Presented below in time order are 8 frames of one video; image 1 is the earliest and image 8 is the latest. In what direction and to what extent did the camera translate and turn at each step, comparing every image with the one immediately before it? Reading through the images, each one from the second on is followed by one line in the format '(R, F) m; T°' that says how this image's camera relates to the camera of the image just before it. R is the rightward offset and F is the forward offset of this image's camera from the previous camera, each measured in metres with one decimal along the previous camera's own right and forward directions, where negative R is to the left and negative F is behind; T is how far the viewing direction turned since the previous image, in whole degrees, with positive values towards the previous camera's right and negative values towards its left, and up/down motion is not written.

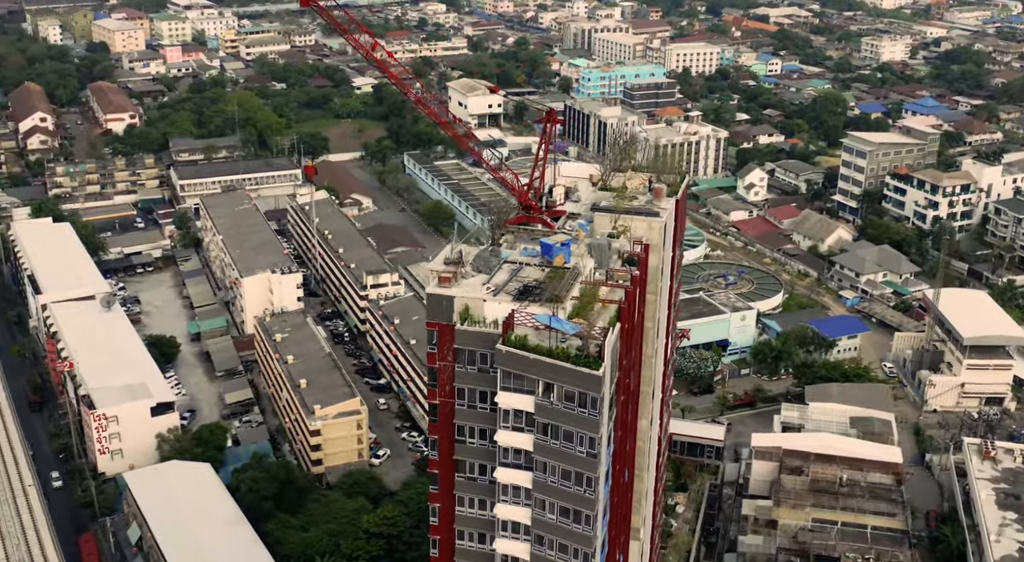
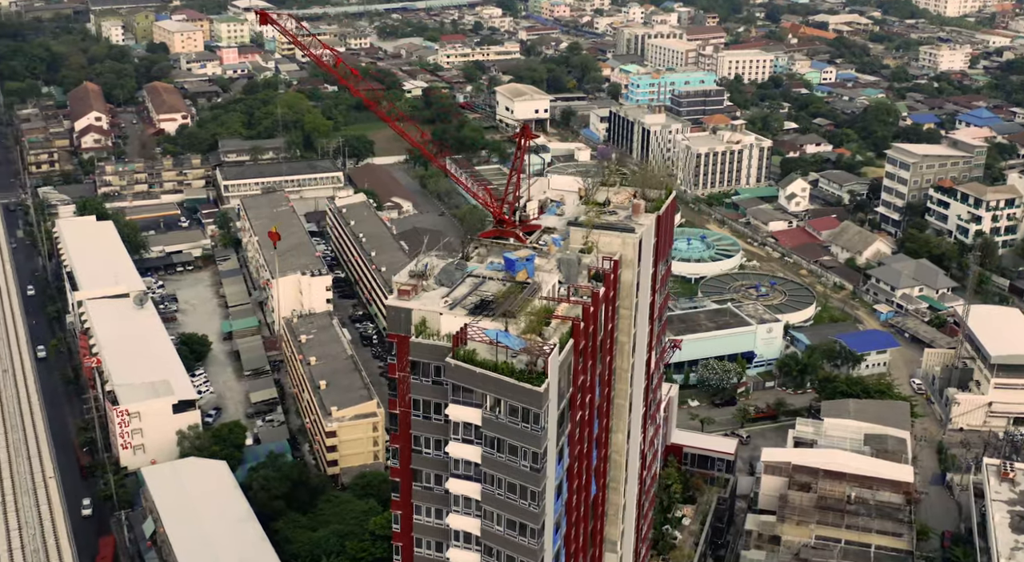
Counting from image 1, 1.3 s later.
(+0.9, -0.1) m; -3°
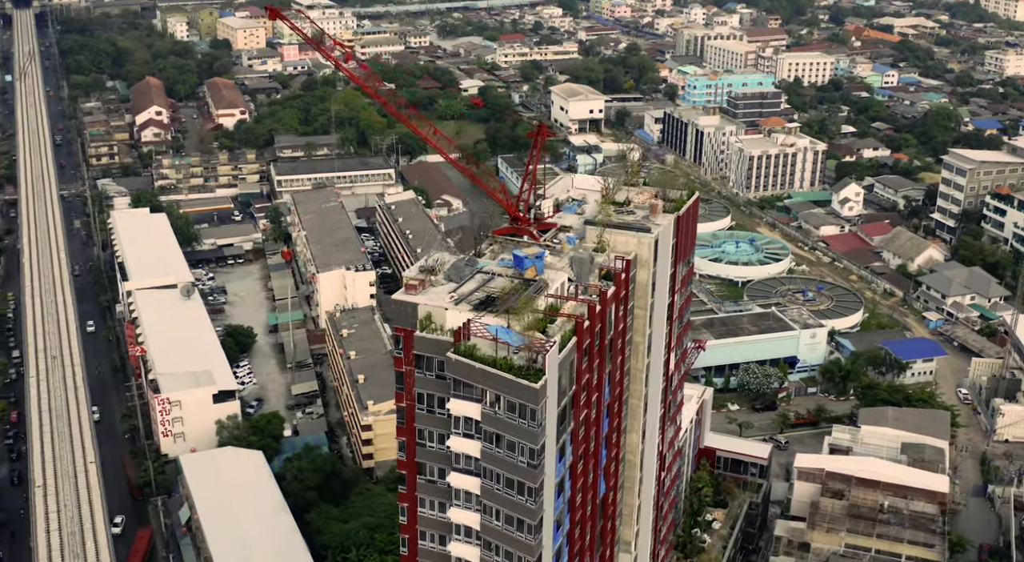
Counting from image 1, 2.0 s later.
(+0.5, 0.0) m; -3°
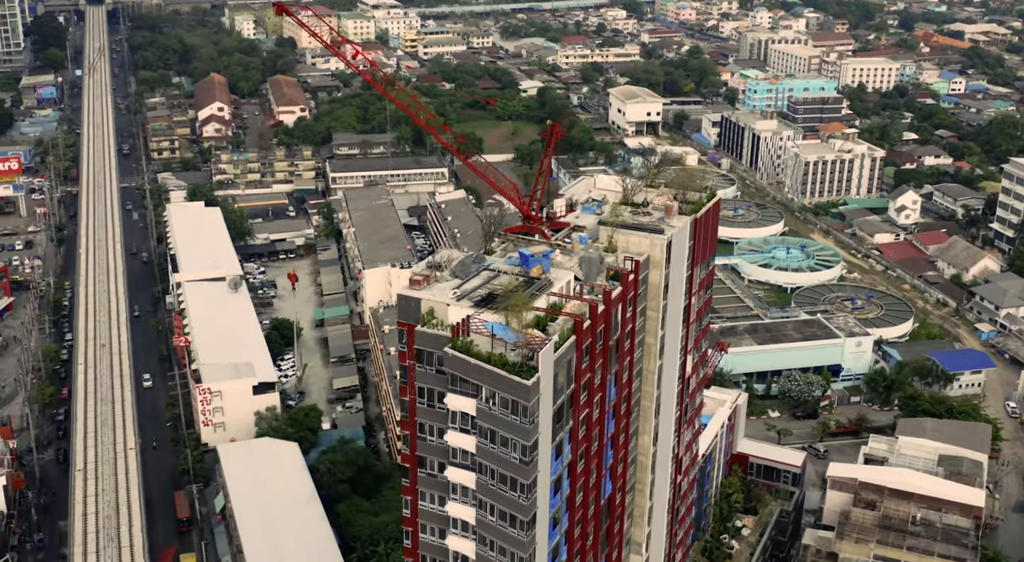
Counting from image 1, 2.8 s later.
(+0.5, -0.1) m; -3°
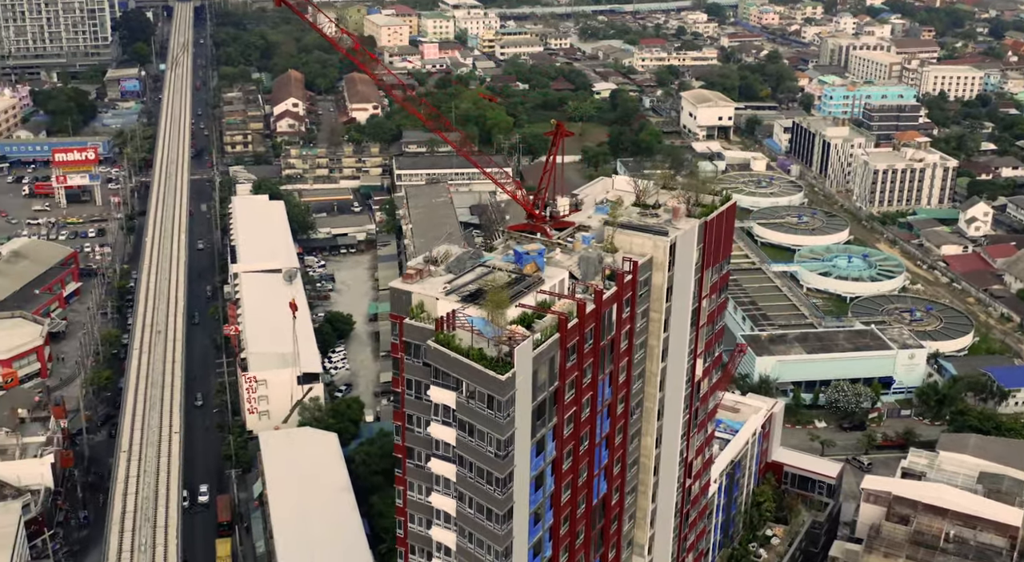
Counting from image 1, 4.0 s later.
(+0.8, -0.1) m; -4°
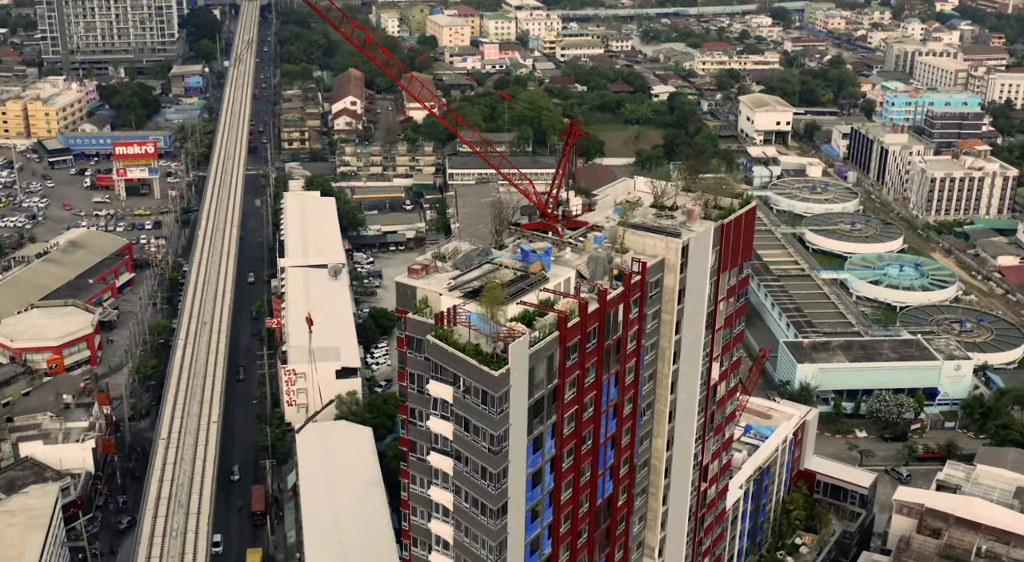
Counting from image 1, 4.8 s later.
(+0.5, -0.1) m; -3°
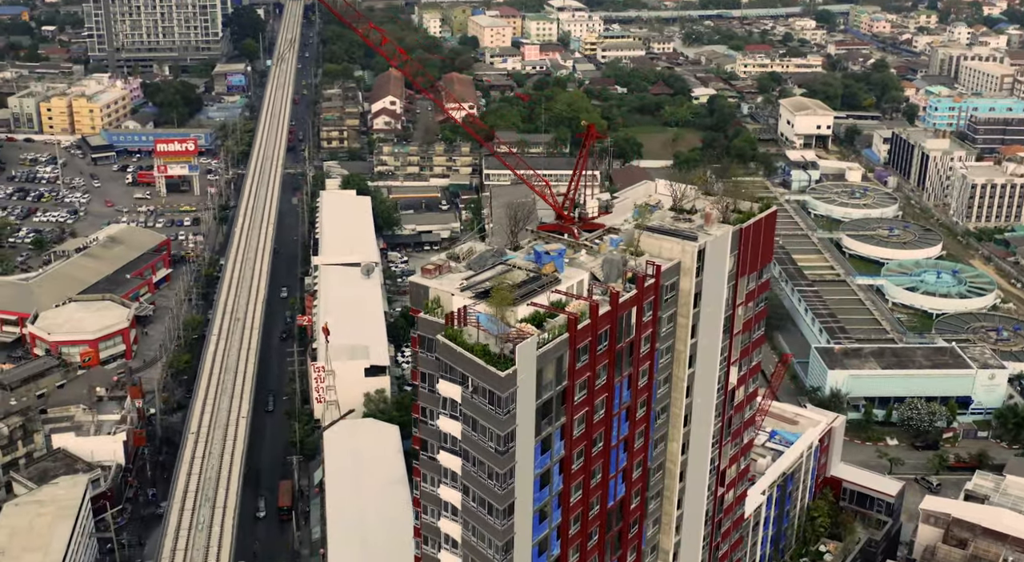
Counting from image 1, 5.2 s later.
(+0.3, -0.1) m; -2°
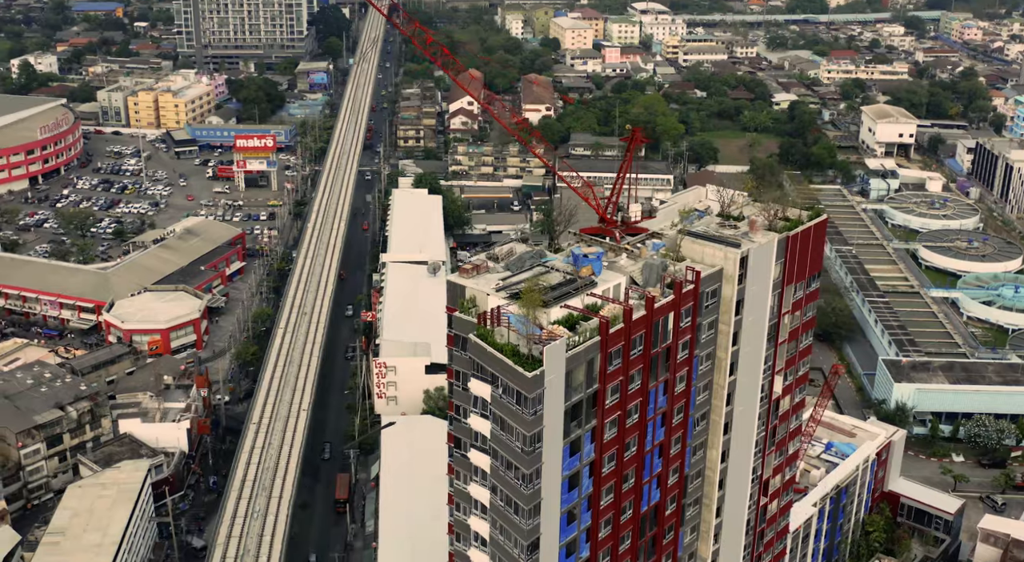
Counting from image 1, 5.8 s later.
(+0.4, -0.1) m; -4°
